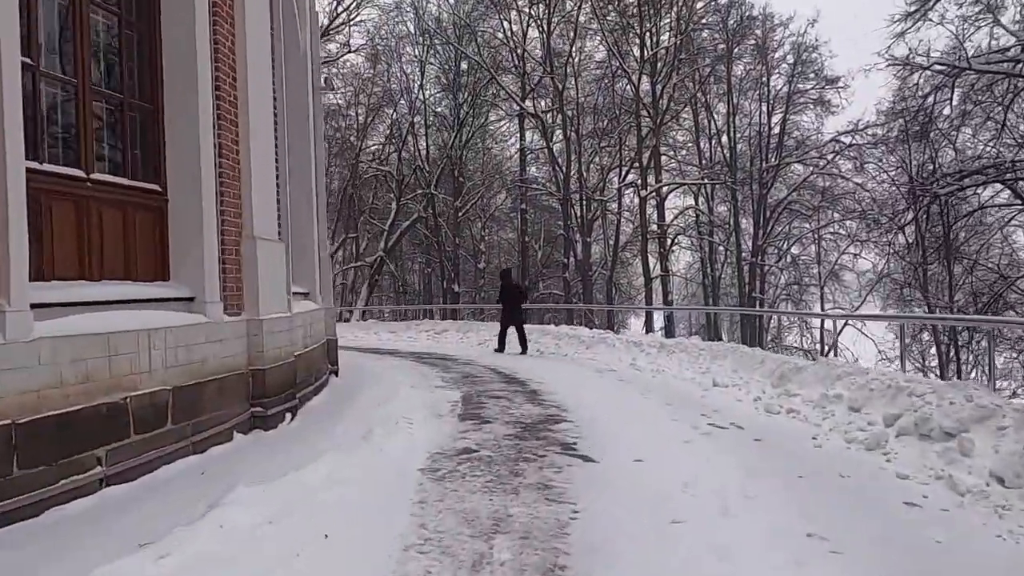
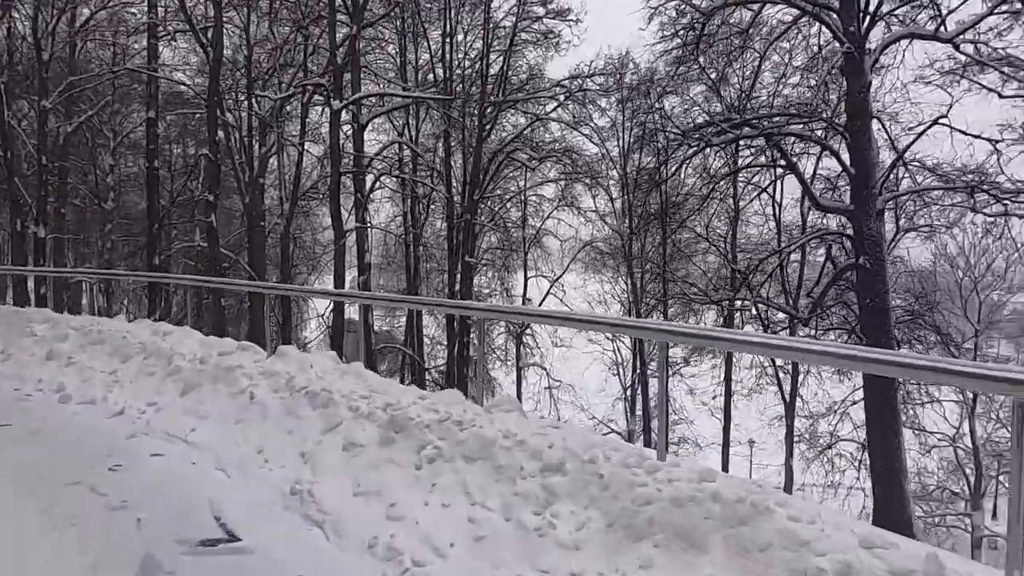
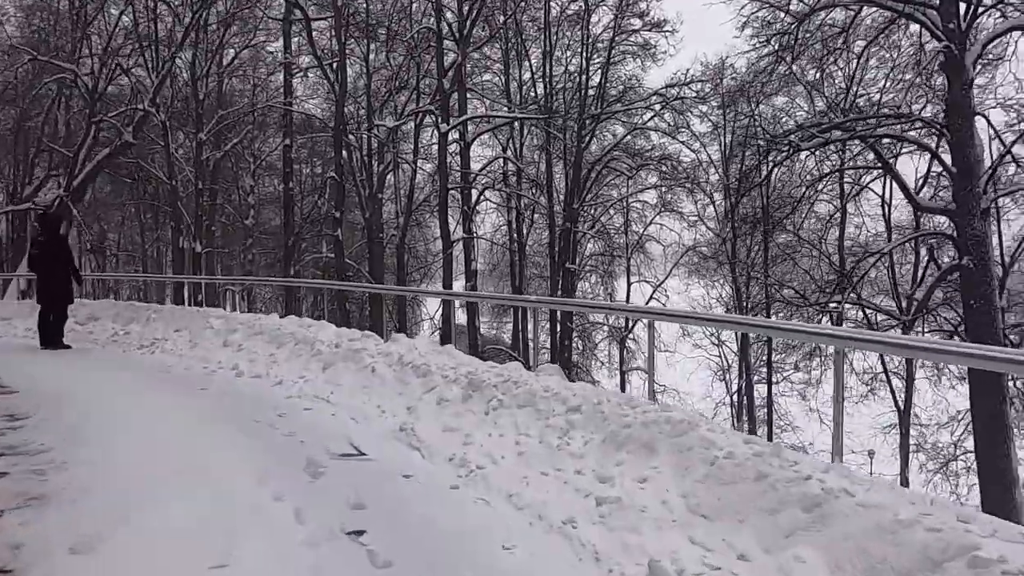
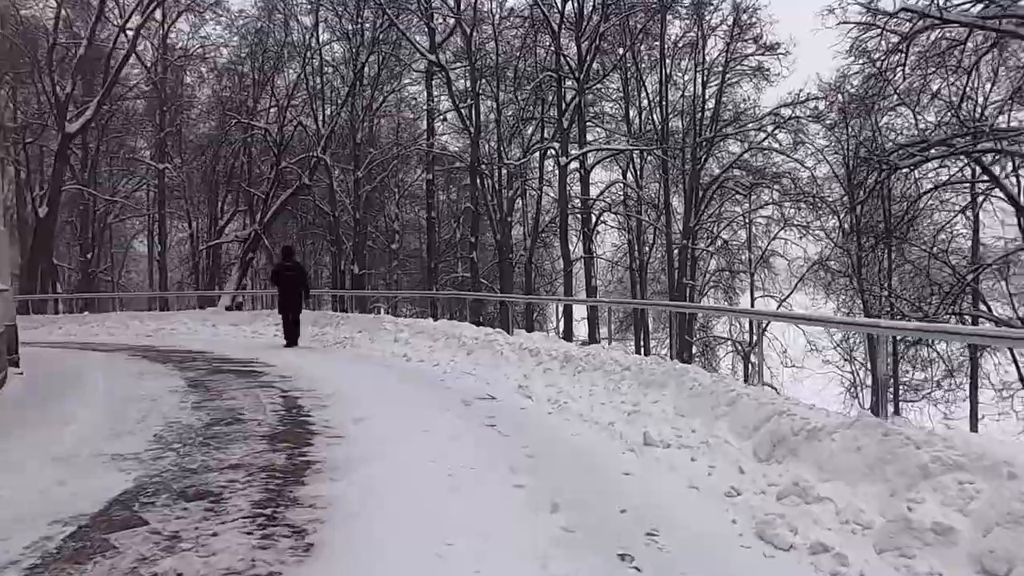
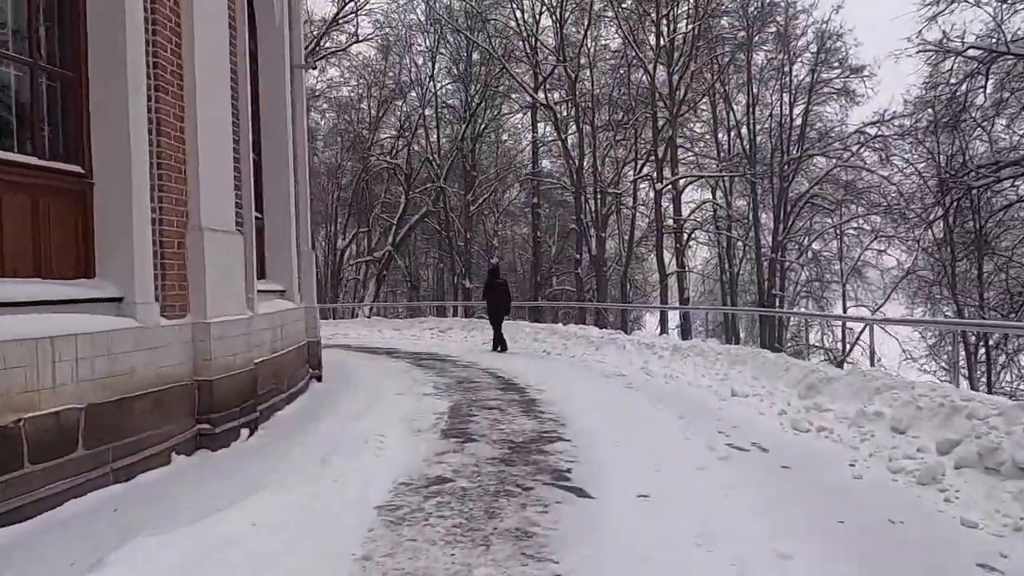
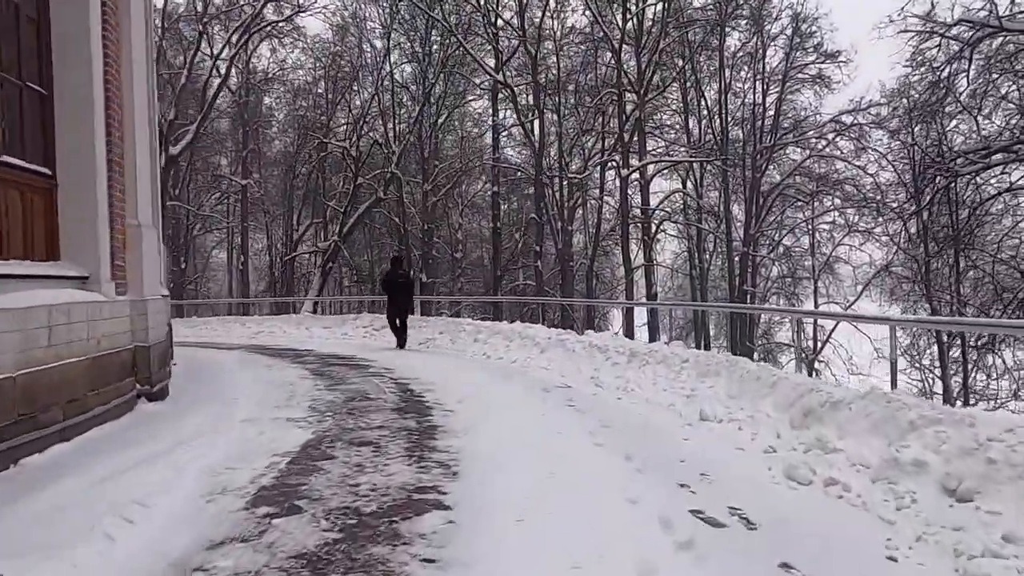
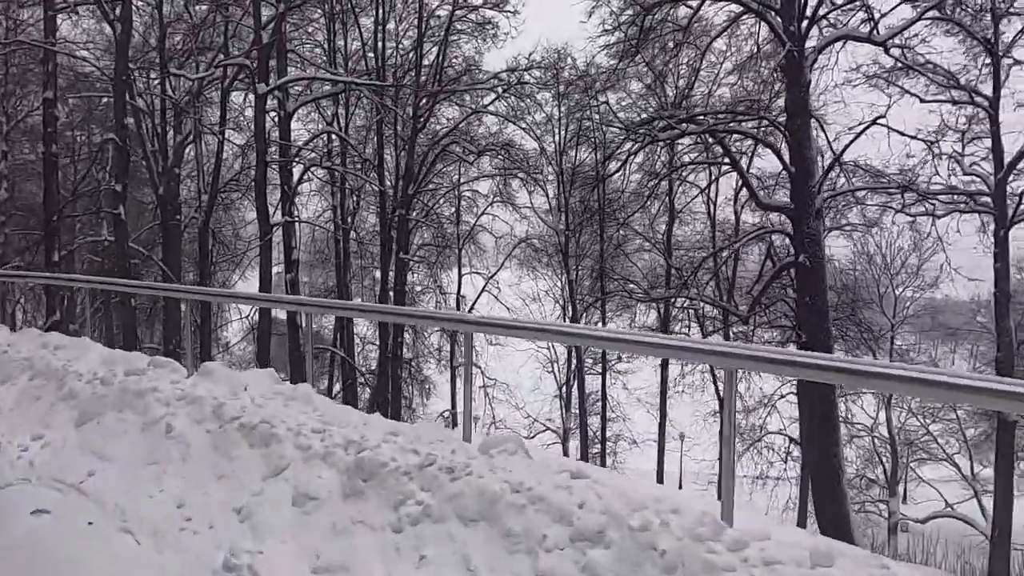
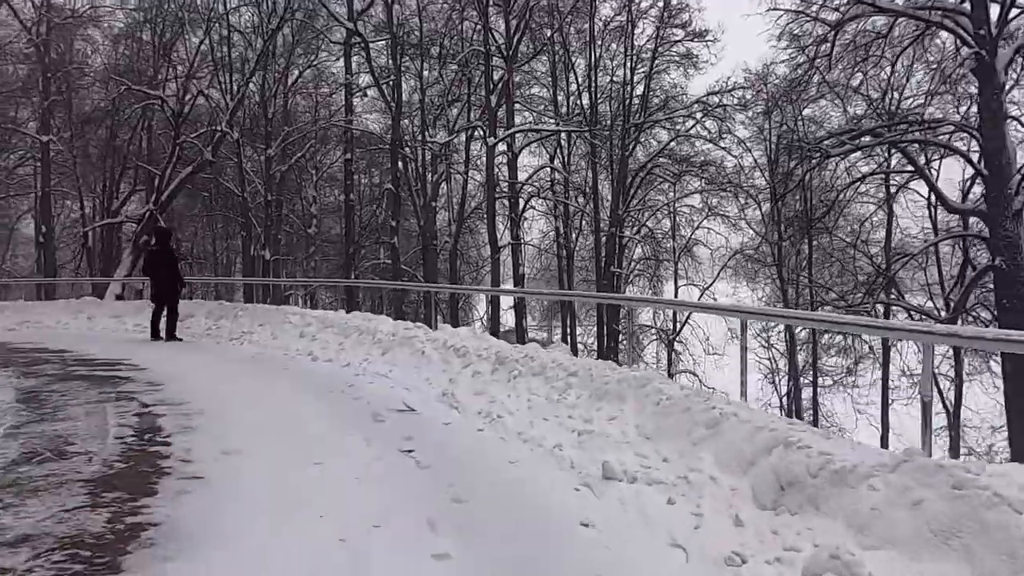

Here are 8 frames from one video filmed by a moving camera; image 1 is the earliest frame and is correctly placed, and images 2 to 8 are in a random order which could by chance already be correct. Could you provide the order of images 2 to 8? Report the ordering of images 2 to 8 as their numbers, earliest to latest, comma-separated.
5, 6, 4, 8, 3, 2, 7
